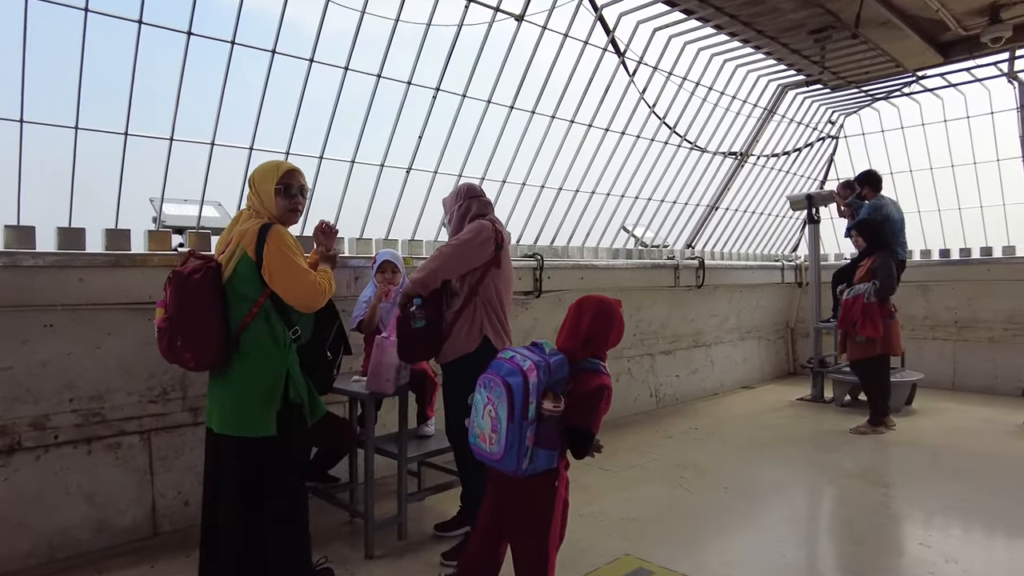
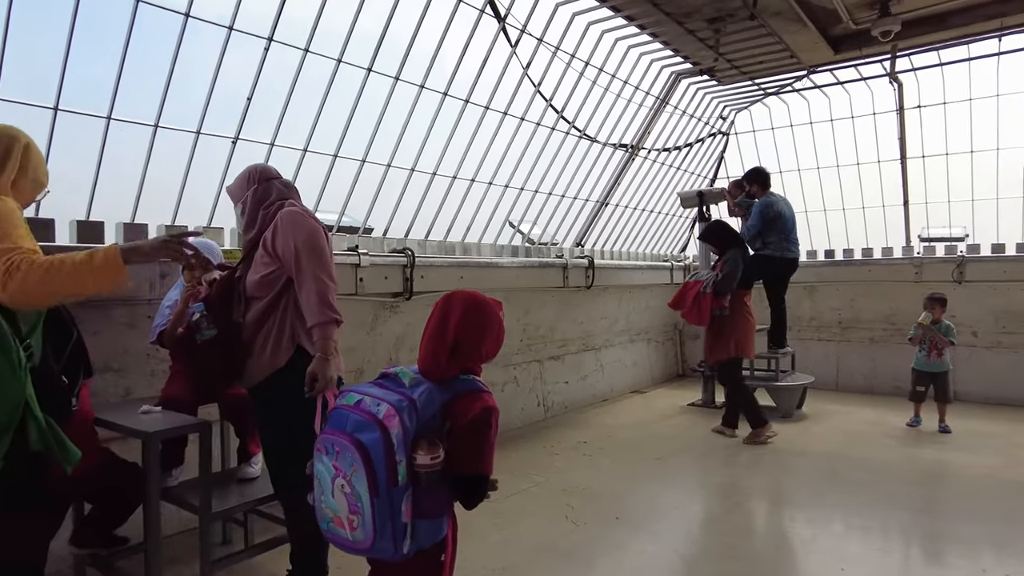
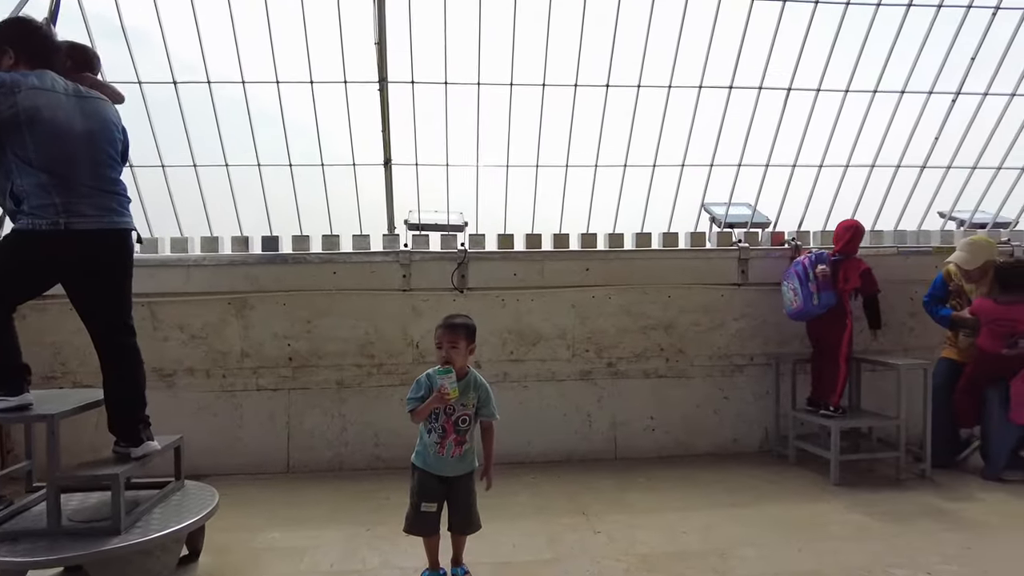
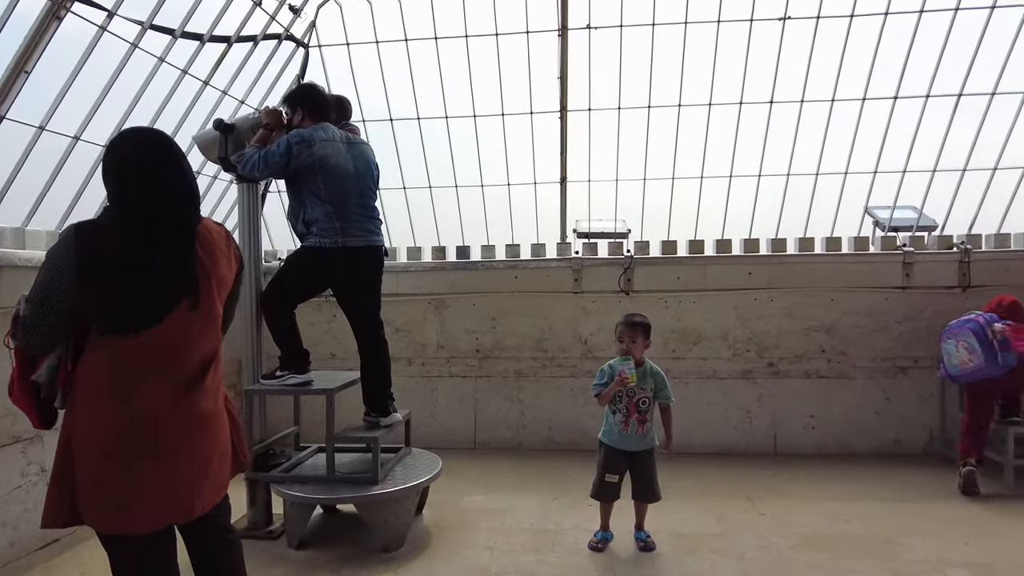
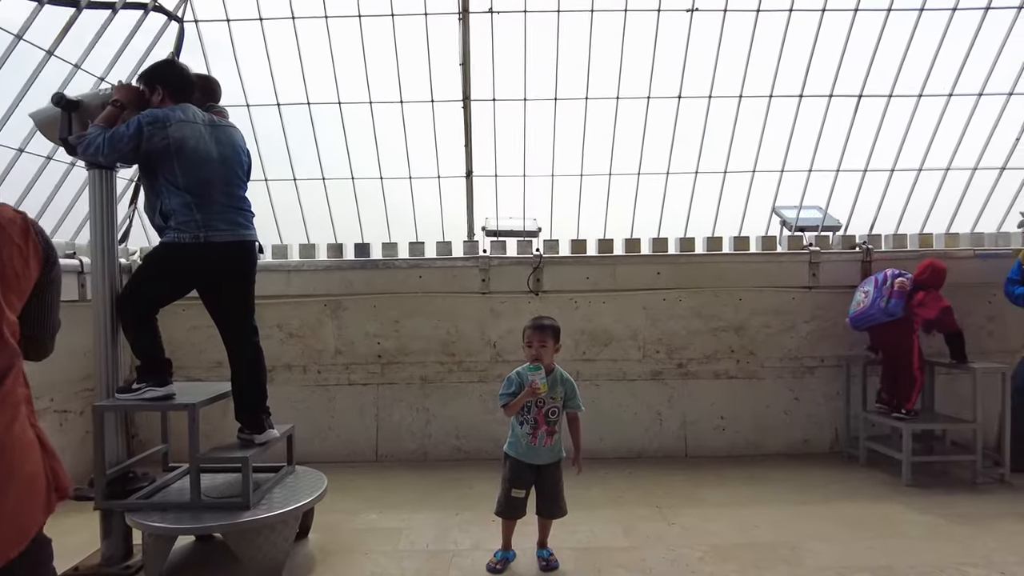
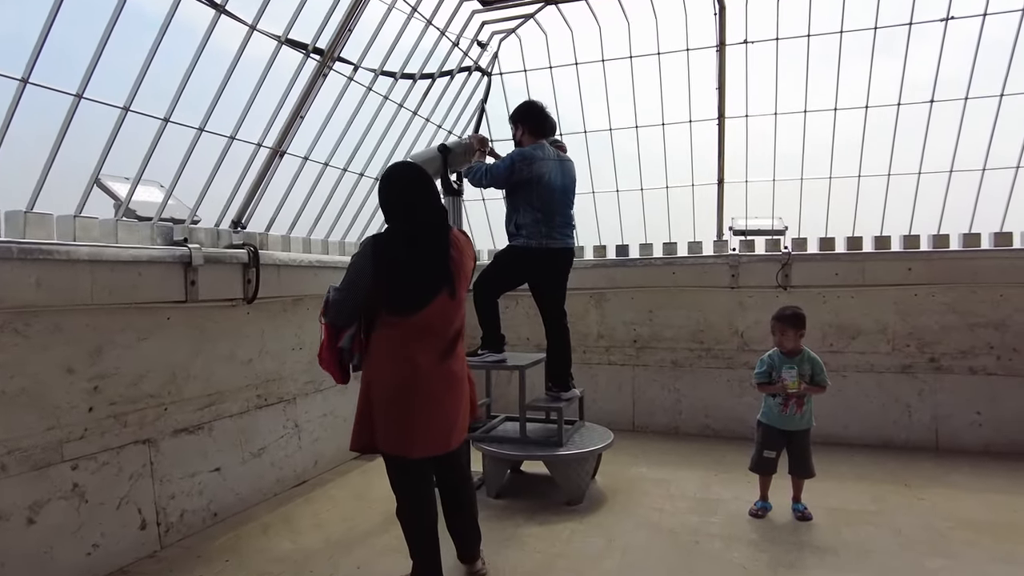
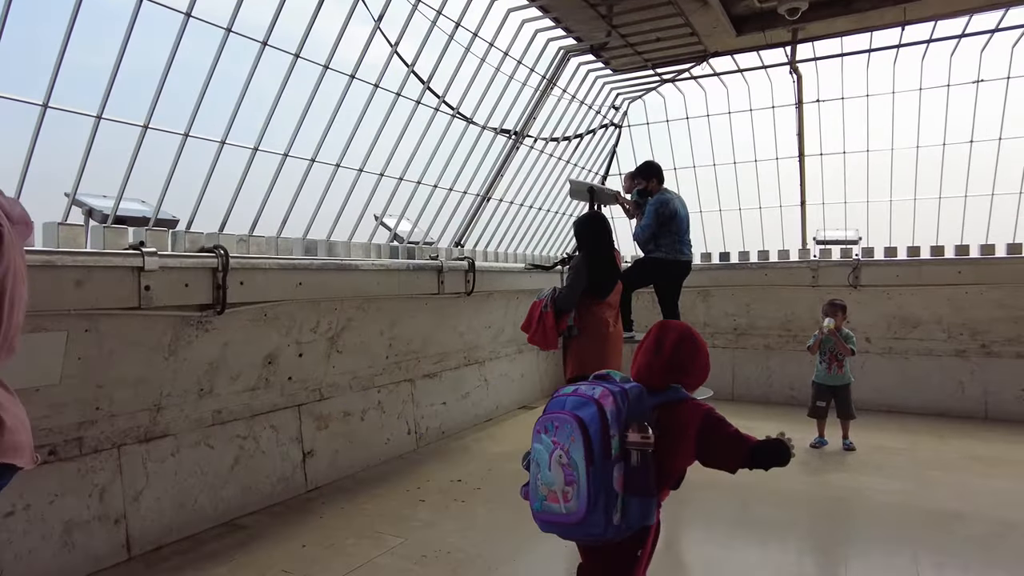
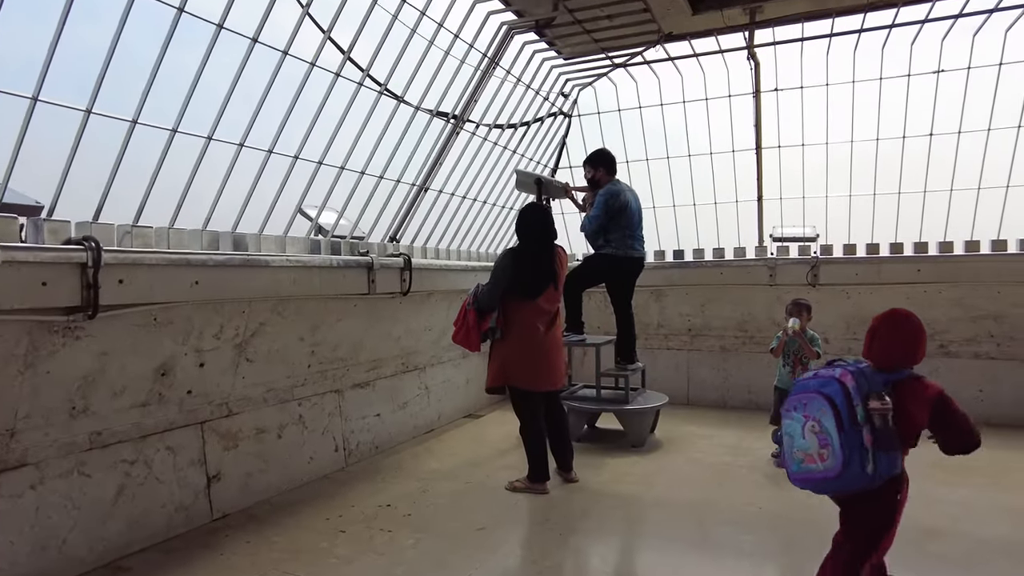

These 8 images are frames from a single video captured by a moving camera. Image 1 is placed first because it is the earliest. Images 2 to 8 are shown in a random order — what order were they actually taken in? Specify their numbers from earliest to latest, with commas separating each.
2, 7, 8, 6, 4, 5, 3
